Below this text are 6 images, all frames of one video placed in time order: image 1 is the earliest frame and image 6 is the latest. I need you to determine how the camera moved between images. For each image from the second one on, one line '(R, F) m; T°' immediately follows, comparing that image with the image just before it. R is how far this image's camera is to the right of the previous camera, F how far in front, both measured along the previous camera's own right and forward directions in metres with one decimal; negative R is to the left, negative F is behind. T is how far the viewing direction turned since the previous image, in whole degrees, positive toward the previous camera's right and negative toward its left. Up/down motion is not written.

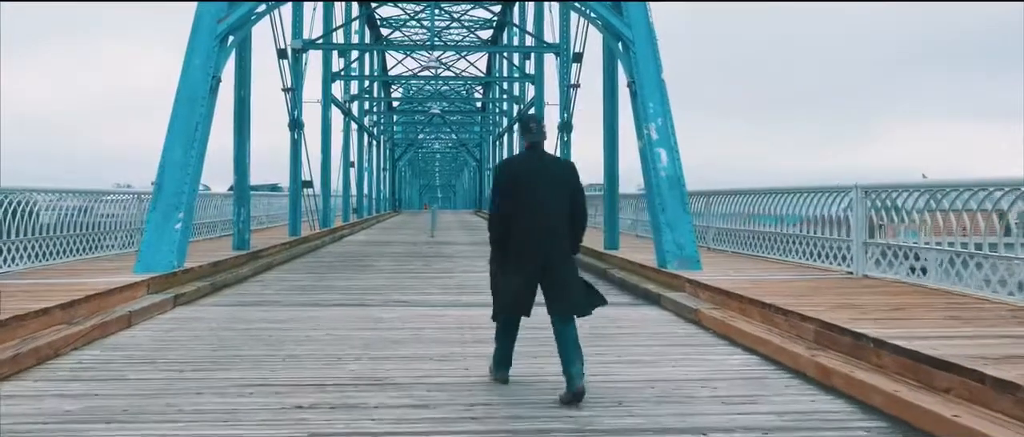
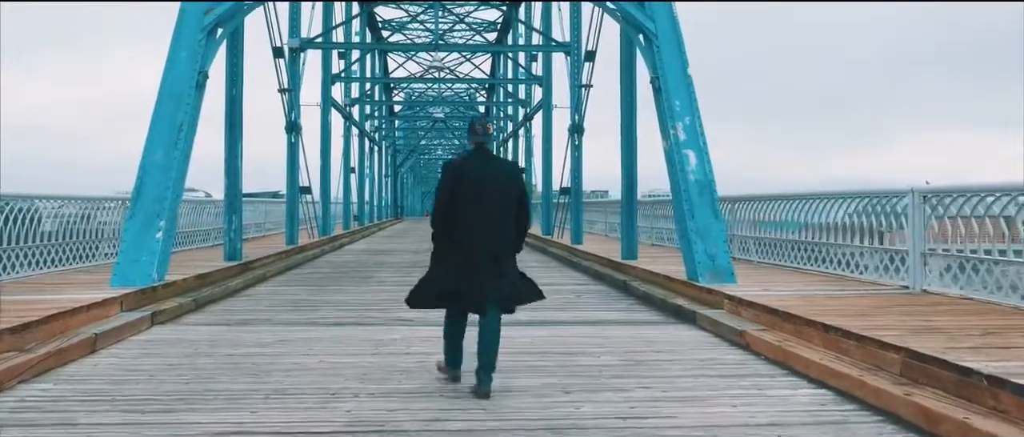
(-0.1, +0.7) m; 0°
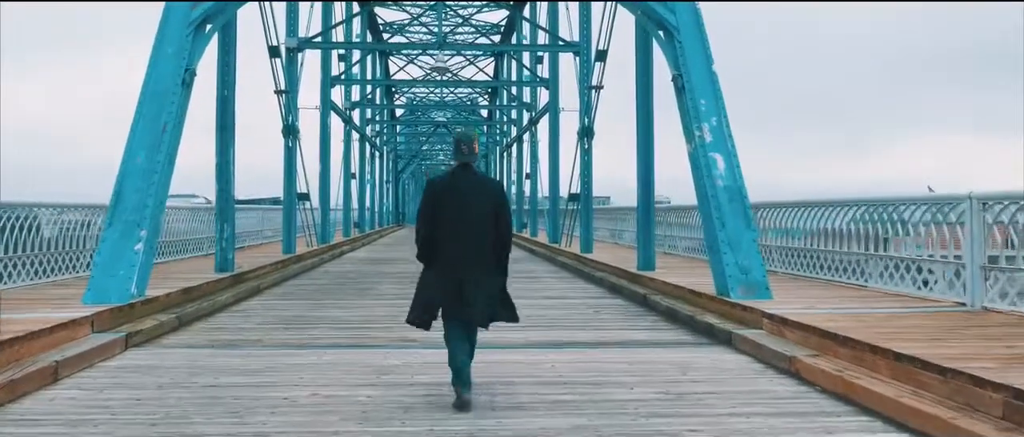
(-0.1, +0.6) m; 0°
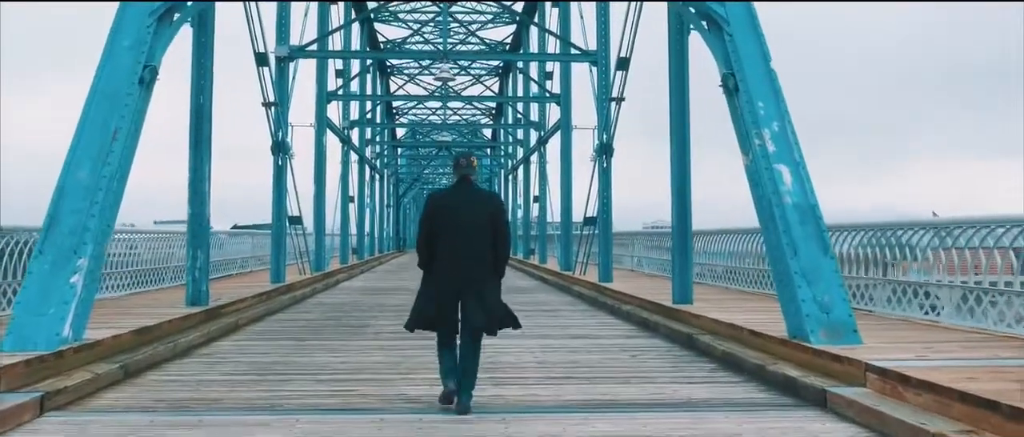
(-0.1, +1.2) m; 0°
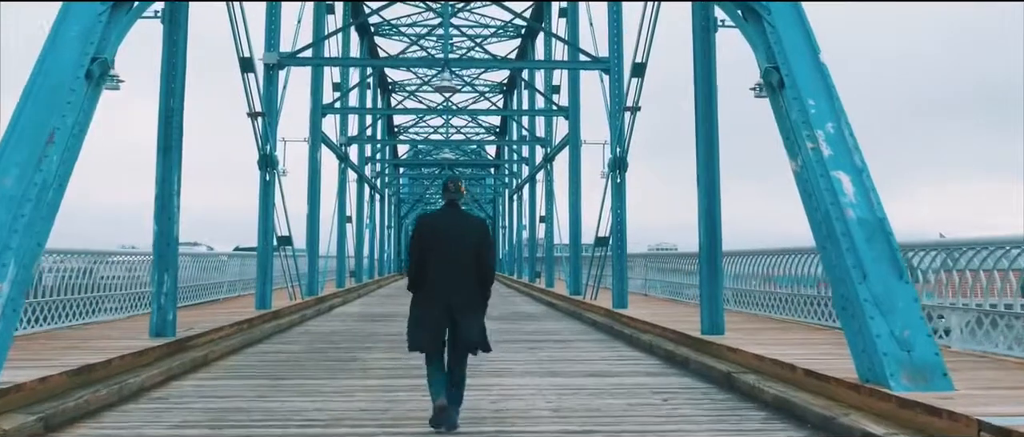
(0.0, +0.9) m; 0°
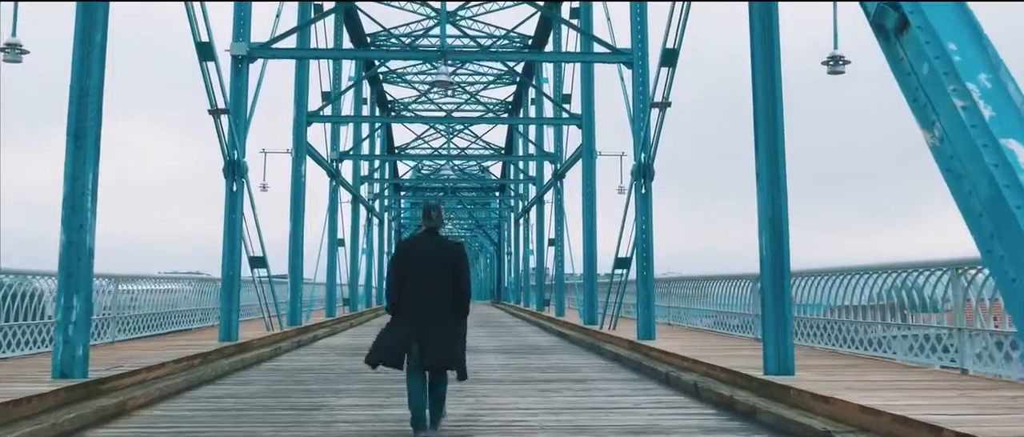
(0.0, +1.5) m; 0°
